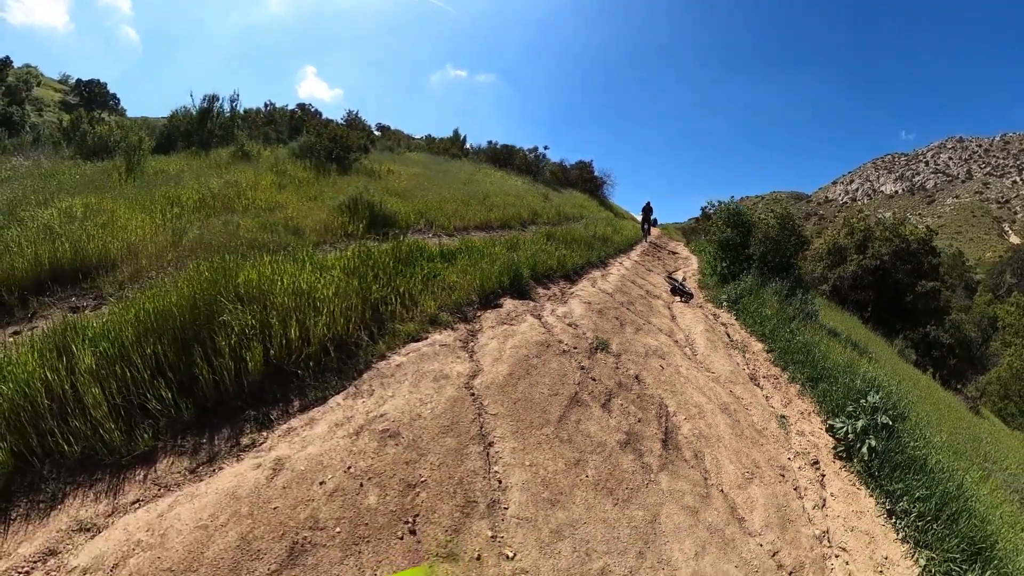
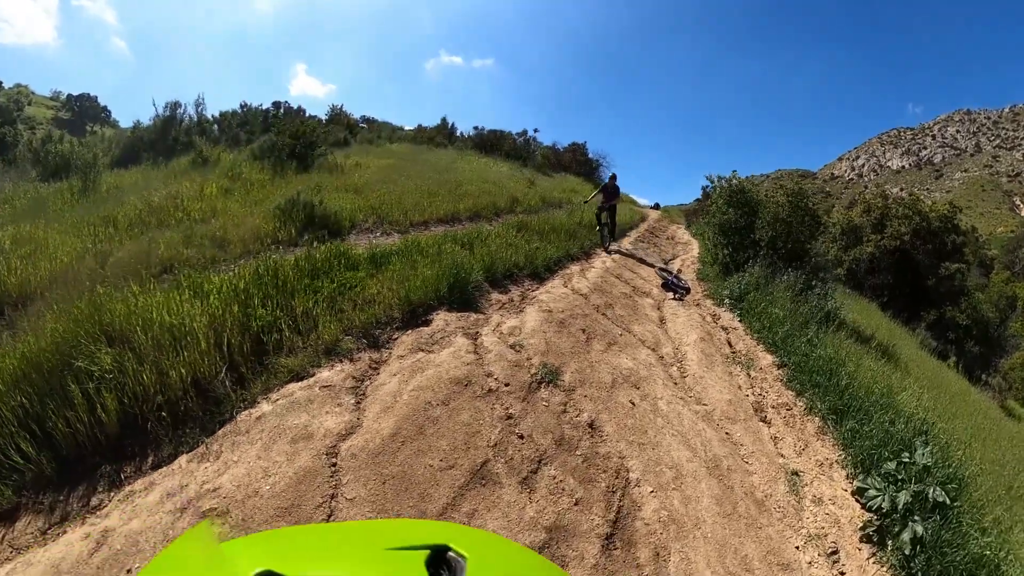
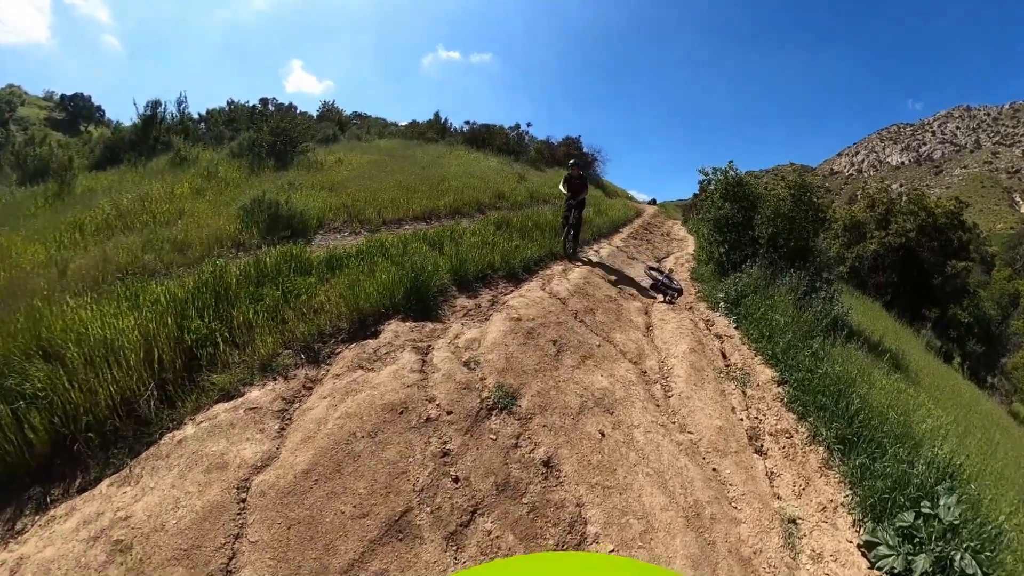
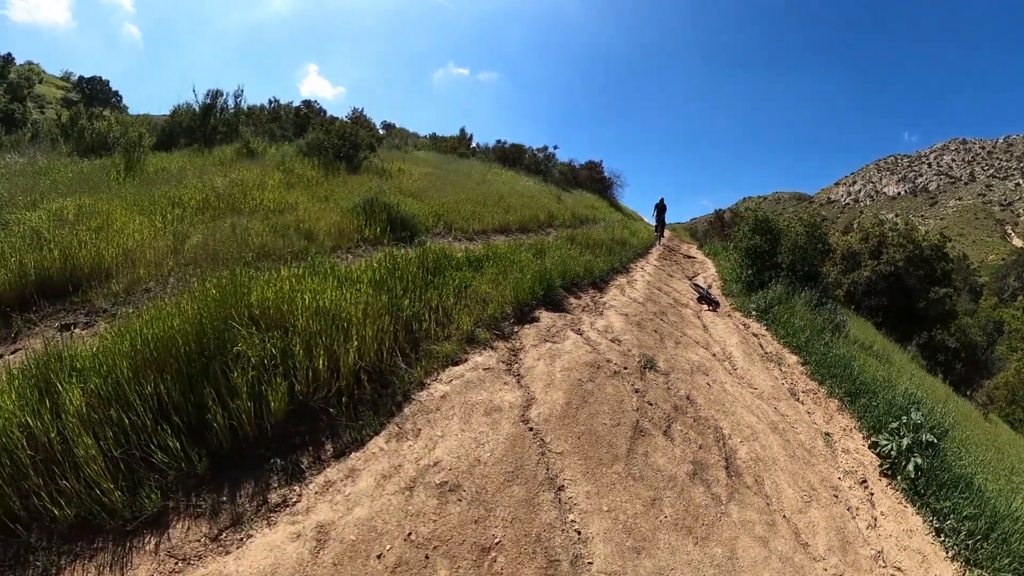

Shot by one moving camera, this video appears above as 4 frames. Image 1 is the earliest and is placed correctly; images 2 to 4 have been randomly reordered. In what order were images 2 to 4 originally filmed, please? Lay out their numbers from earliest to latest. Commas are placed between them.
4, 2, 3
